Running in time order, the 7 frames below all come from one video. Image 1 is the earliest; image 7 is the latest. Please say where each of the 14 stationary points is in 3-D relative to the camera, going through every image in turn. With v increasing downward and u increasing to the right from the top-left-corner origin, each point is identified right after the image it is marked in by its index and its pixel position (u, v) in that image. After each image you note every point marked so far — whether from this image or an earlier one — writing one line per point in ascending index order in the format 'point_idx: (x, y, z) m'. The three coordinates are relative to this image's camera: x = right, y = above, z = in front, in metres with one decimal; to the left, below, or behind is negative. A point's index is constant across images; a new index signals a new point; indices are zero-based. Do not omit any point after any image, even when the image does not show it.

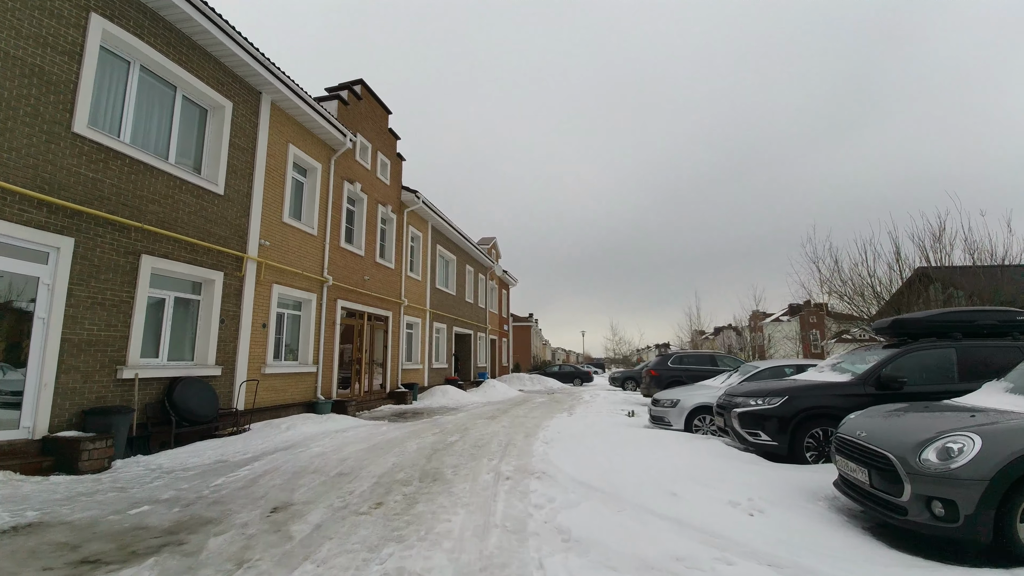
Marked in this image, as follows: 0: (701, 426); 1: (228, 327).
0: (+2.4, -1.8, +6.1) m
1: (-4.1, -0.6, +6.7) m
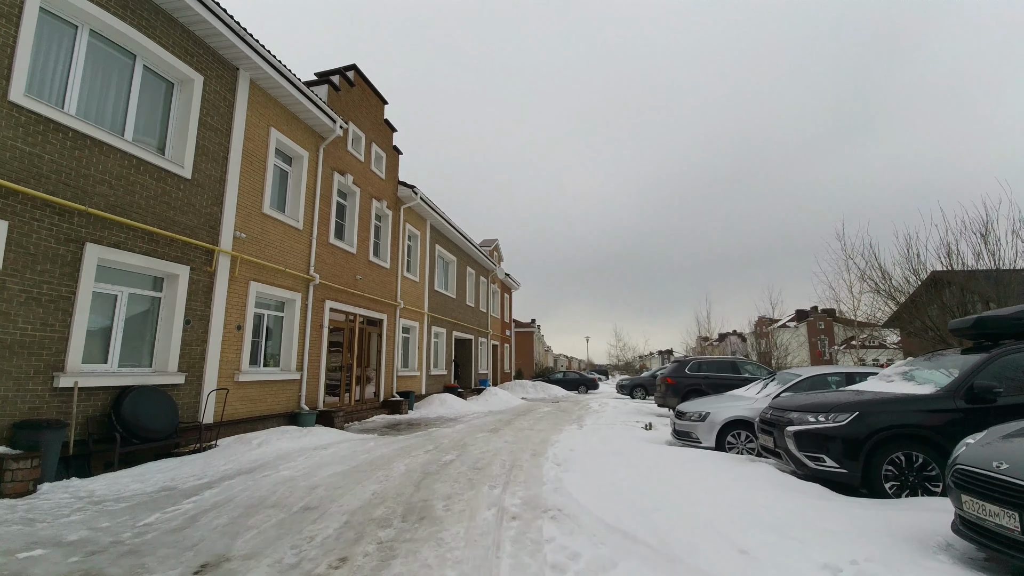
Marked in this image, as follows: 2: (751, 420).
0: (+2.5, -1.7, +5.3) m
1: (-4.0, -0.5, +5.9) m
2: (+2.6, -1.5, +5.2) m
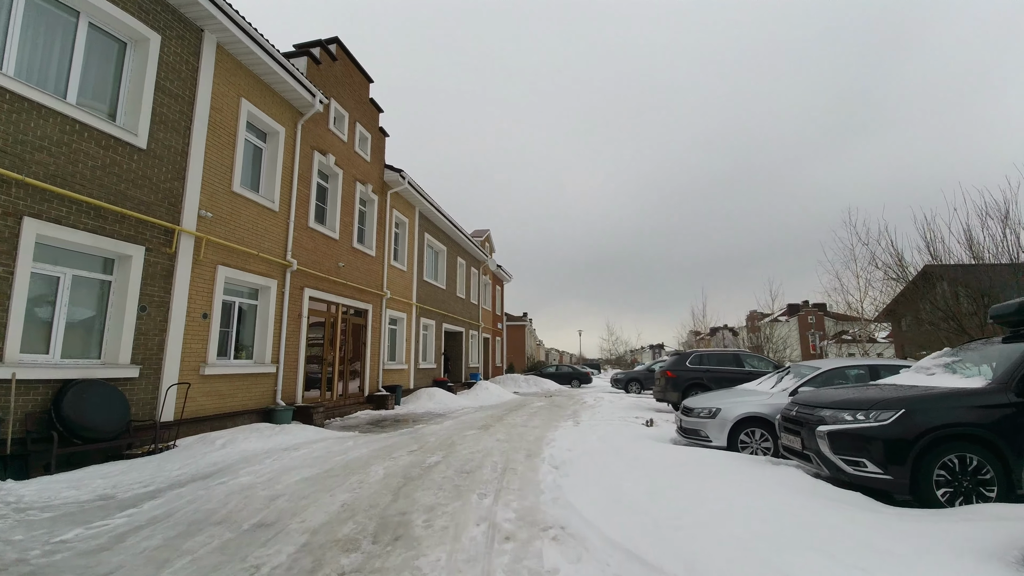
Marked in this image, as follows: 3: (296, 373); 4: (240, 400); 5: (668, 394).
0: (+2.4, -1.6, +4.8) m
1: (-4.1, -0.3, +5.4) m
2: (+2.6, -1.3, +4.8) m
3: (-3.5, -1.4, +7.8) m
4: (-3.8, -1.5, +6.5) m
5: (+2.9, -2.0, +8.7) m
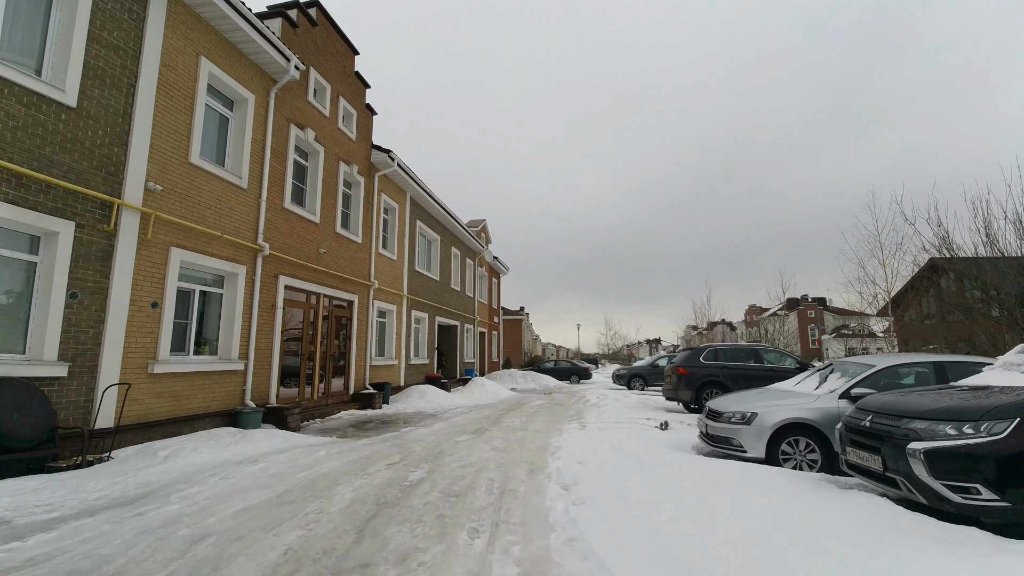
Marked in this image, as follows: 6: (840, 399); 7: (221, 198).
0: (+2.4, -1.4, +4.1) m
1: (-4.1, -0.2, +4.6) m
2: (+2.6, -1.1, +4.0) m
3: (-3.6, -1.2, +7.0) m
4: (-3.8, -1.4, +5.7) m
5: (+2.8, -1.8, +8.0) m
6: (+2.9, -1.0, +4.1) m
7: (-3.8, +1.2, +6.2) m
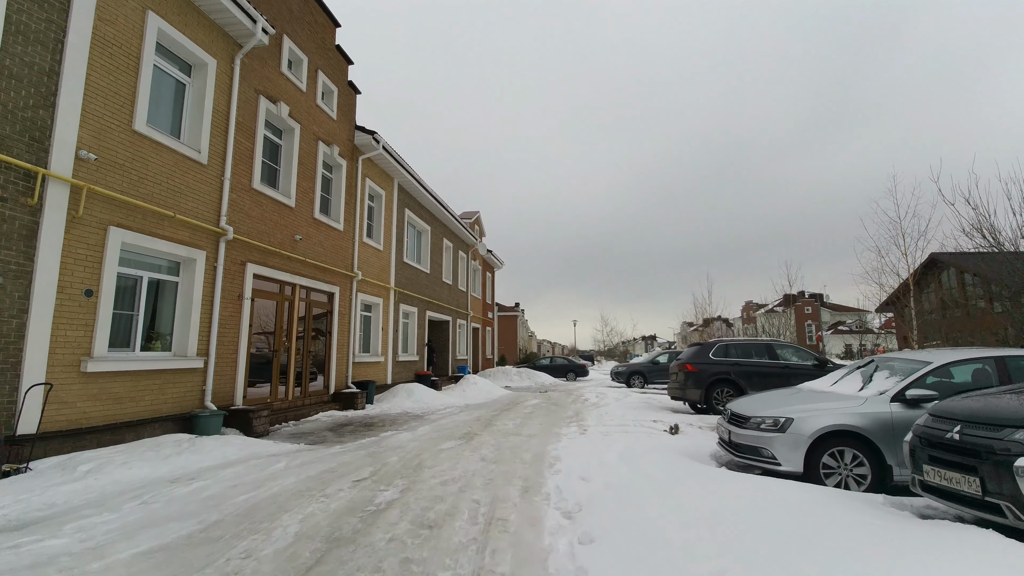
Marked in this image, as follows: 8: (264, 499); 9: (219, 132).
0: (+2.3, -1.3, +3.4) m
1: (-4.2, 0.0, +3.9) m
2: (+2.5, -1.0, +3.4) m
3: (-3.7, -1.1, +6.3) m
4: (-3.9, -1.2, +5.0) m
5: (+2.7, -1.6, +7.3) m
6: (+2.8, -0.8, +3.5) m
7: (-3.9, +1.3, +5.4) m
8: (-1.6, -1.4, +3.1) m
9: (-3.8, +2.0, +6.1) m
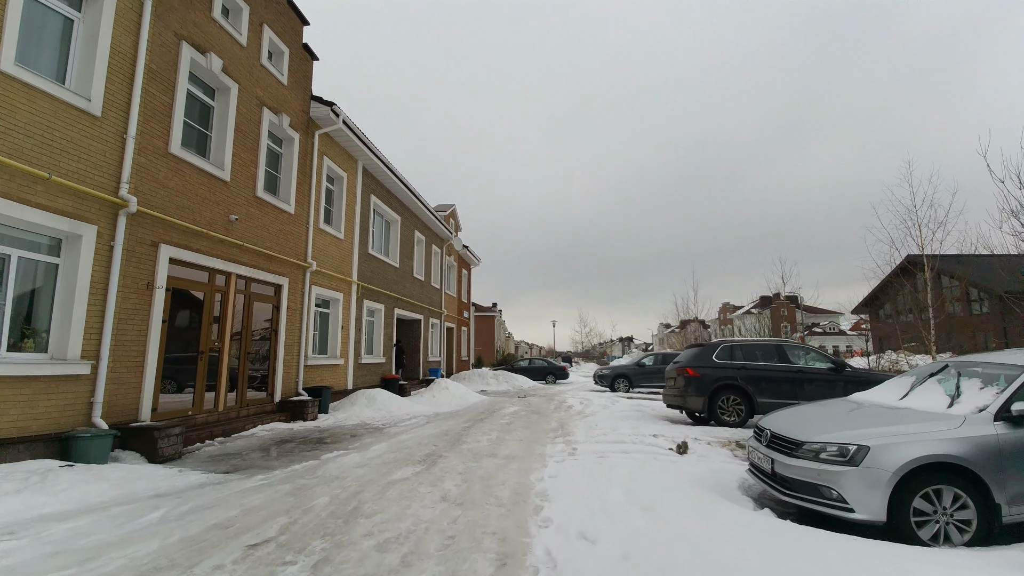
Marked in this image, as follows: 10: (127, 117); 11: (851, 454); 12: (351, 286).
0: (+2.2, -1.2, +2.5) m
1: (-4.3, +0.1, +2.6) m
2: (+2.4, -0.9, +2.5) m
3: (-3.9, -0.9, +5.1) m
4: (-4.1, -1.1, +3.8) m
5: (+2.4, -1.5, +6.4) m
6: (+2.6, -0.7, +2.6) m
7: (-4.1, +1.5, +4.2) m
8: (-1.7, -1.2, +2.0) m
9: (-4.0, +2.2, +4.9) m
10: (-4.0, +1.8, +5.0) m
11: (+1.9, -0.9, +2.7) m
12: (-3.3, 0.0, +9.8) m
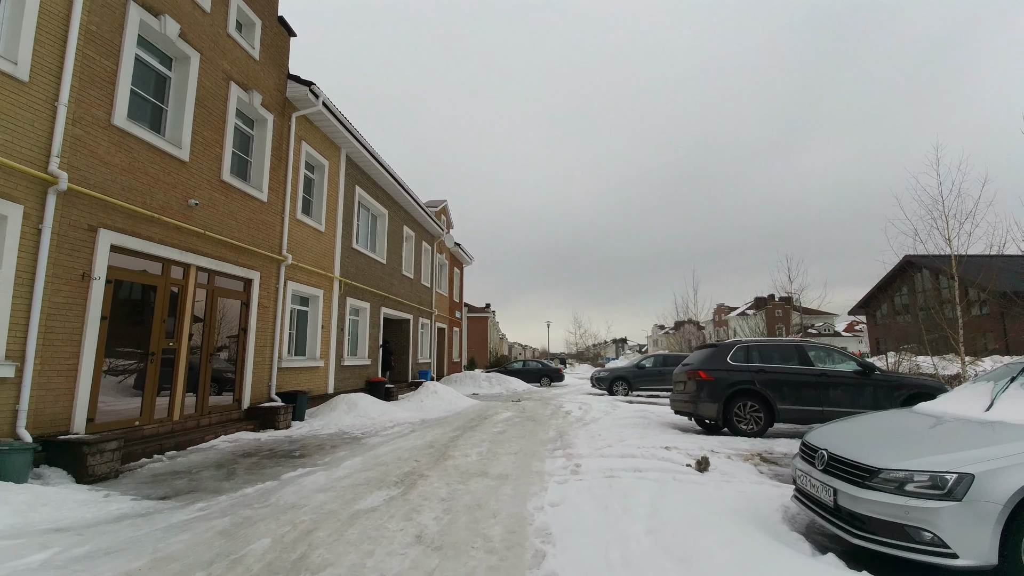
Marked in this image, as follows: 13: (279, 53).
0: (+2.2, -1.1, +1.9) m
1: (-4.4, +0.2, +1.9) m
2: (+2.3, -0.8, +1.8) m
3: (-4.0, -0.8, +4.4) m
4: (-4.1, -1.0, +3.1) m
5: (+2.3, -1.4, +5.8) m
6: (+2.6, -0.7, +2.0) m
7: (-4.1, +1.6, +3.5) m
8: (-1.7, -1.1, +1.3) m
9: (-4.1, +2.2, +4.2) m
10: (-4.1, +1.9, +4.3) m
11: (+1.9, -0.8, +2.0) m
12: (-3.4, +0.1, +9.1) m
13: (-3.7, +3.8, +7.6) m
